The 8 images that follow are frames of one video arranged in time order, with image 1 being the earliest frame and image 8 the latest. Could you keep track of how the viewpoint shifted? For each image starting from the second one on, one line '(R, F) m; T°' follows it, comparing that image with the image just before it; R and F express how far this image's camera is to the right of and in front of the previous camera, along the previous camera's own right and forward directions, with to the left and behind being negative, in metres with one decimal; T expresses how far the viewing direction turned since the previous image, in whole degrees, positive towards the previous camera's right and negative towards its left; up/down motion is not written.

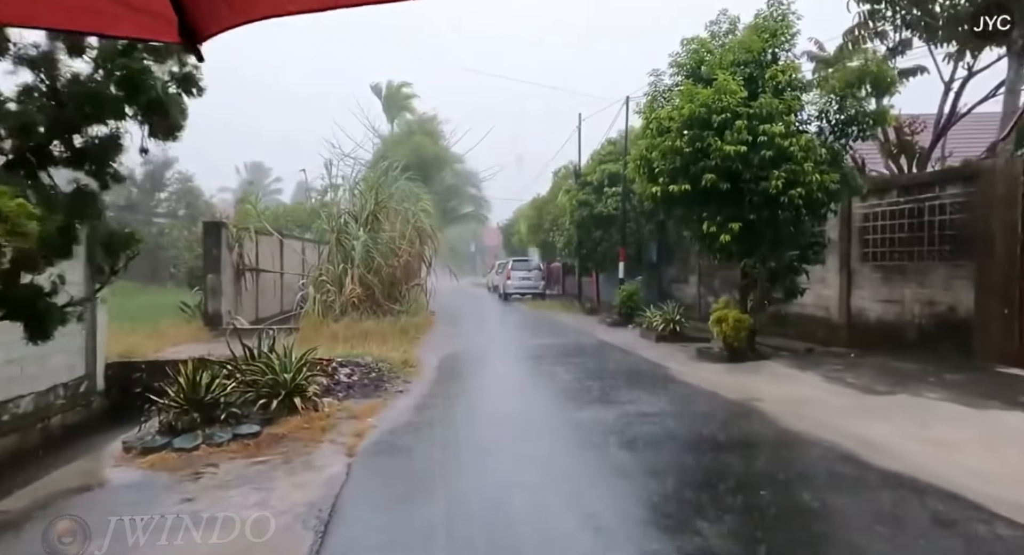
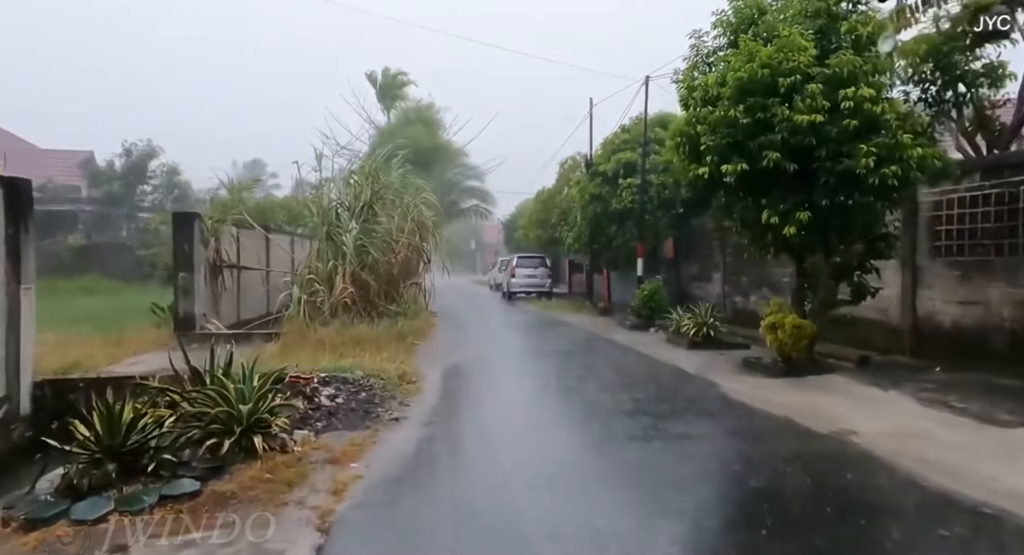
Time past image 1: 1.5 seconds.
(-0.2, +1.6) m; 0°
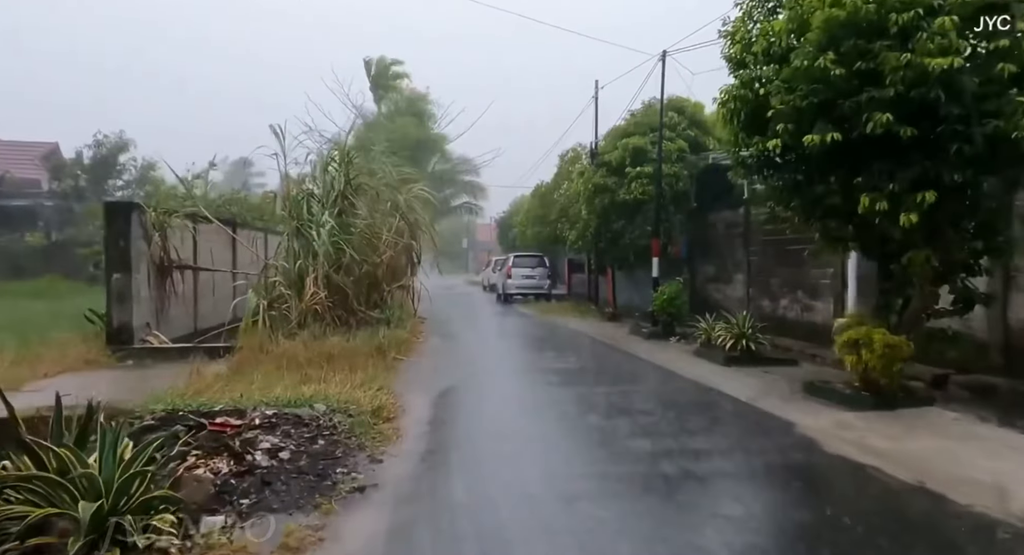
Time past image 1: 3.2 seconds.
(-0.1, +1.9) m; +1°
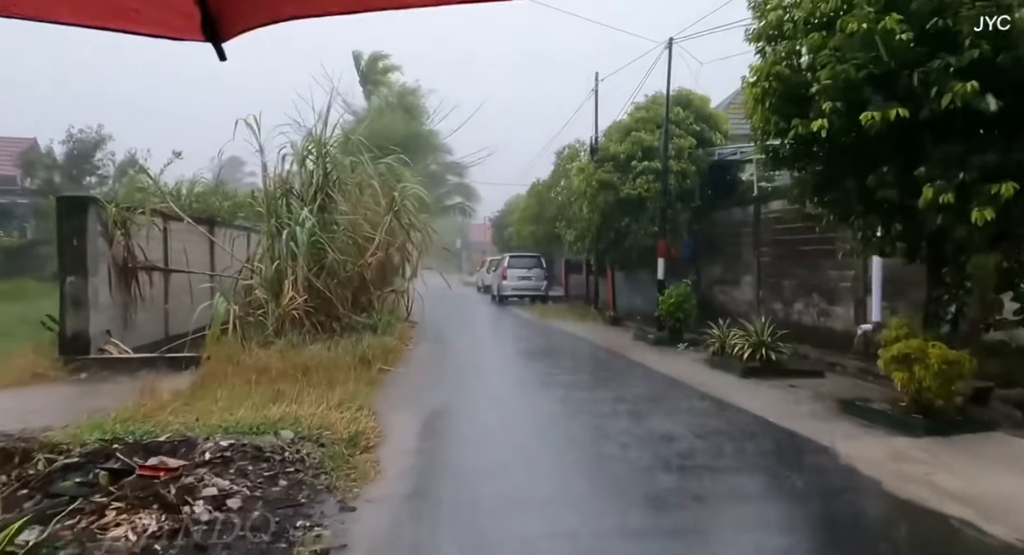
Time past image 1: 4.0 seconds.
(0.0, +0.9) m; 0°
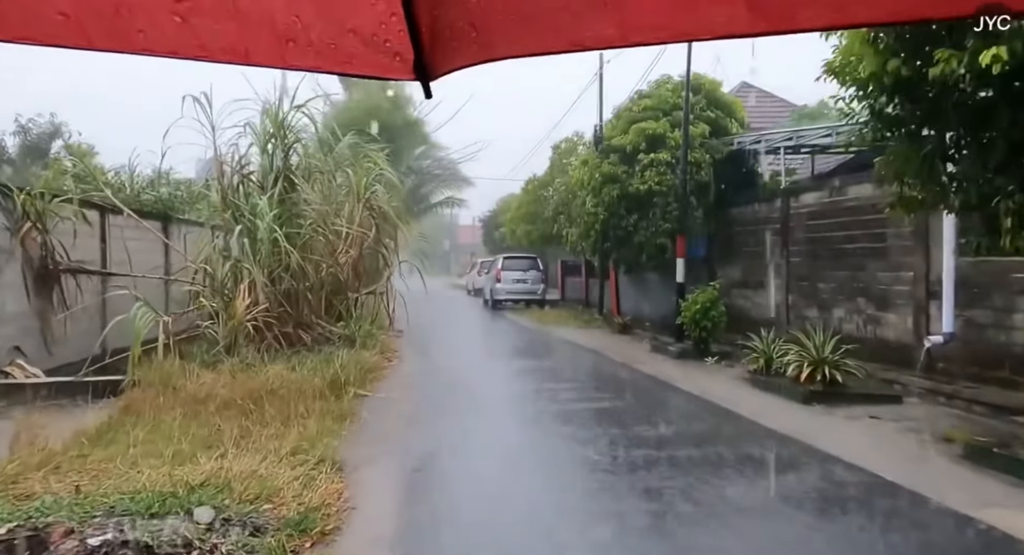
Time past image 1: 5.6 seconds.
(-0.2, +1.7) m; +1°
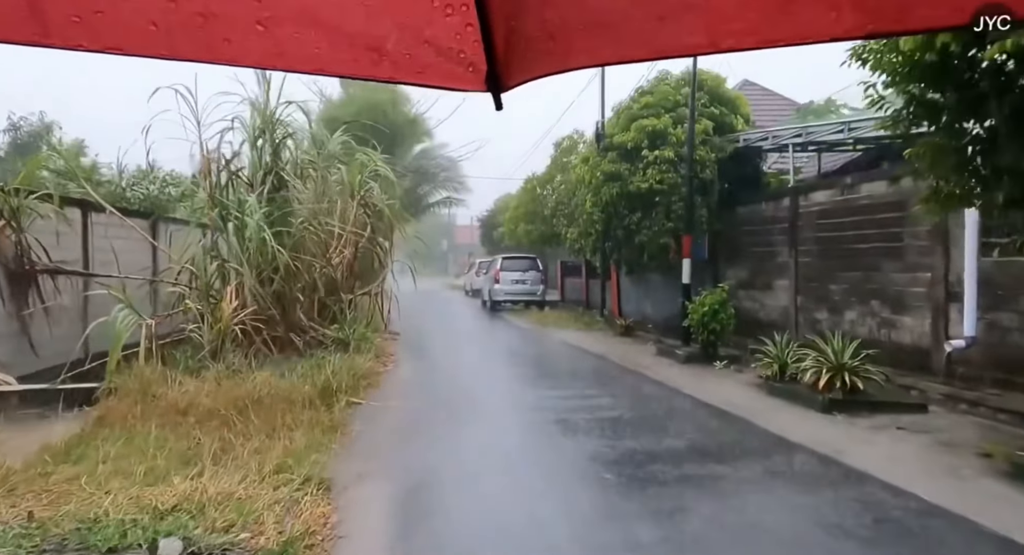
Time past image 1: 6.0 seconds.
(0.0, +0.4) m; 0°
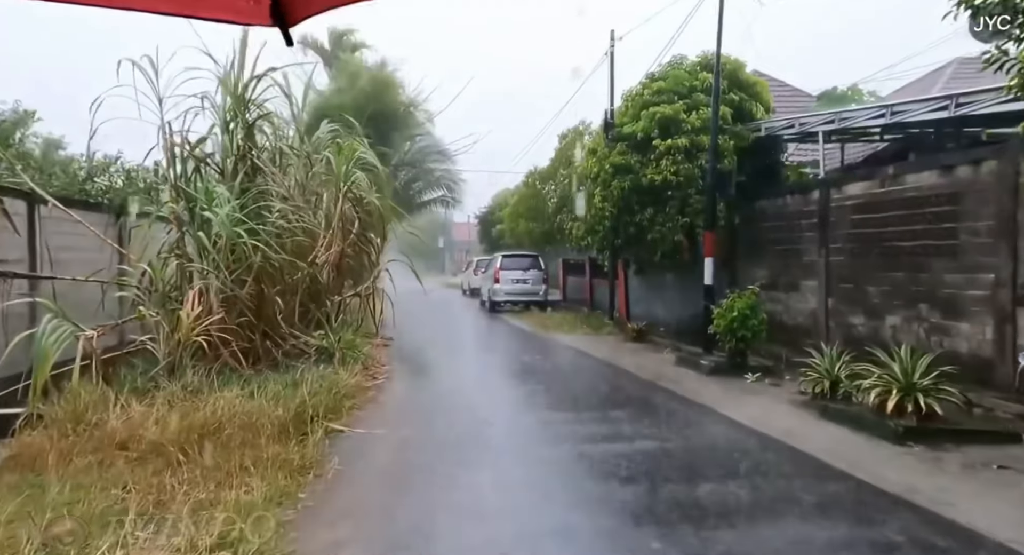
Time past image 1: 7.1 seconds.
(-0.1, +1.1) m; 0°
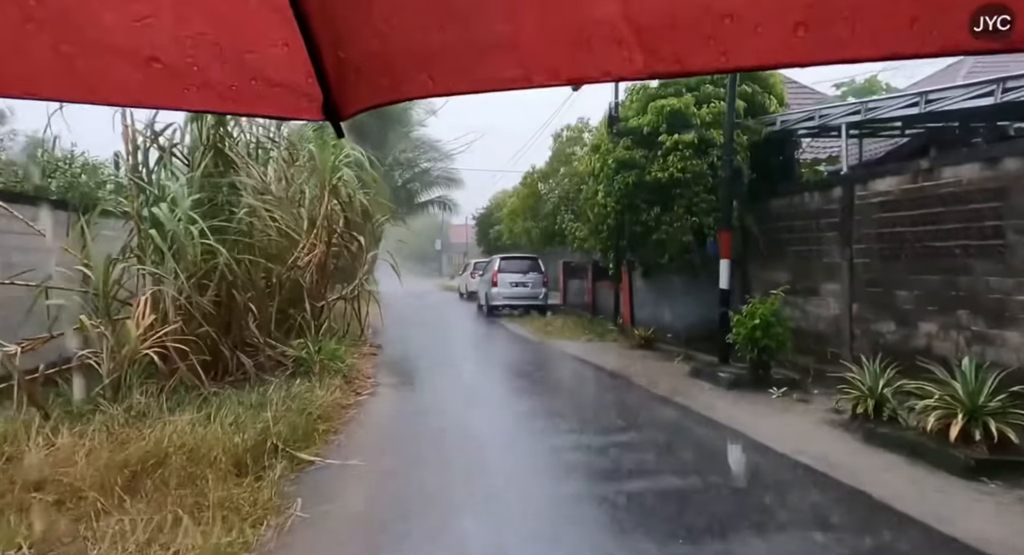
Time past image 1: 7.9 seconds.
(0.0, +0.9) m; 0°
